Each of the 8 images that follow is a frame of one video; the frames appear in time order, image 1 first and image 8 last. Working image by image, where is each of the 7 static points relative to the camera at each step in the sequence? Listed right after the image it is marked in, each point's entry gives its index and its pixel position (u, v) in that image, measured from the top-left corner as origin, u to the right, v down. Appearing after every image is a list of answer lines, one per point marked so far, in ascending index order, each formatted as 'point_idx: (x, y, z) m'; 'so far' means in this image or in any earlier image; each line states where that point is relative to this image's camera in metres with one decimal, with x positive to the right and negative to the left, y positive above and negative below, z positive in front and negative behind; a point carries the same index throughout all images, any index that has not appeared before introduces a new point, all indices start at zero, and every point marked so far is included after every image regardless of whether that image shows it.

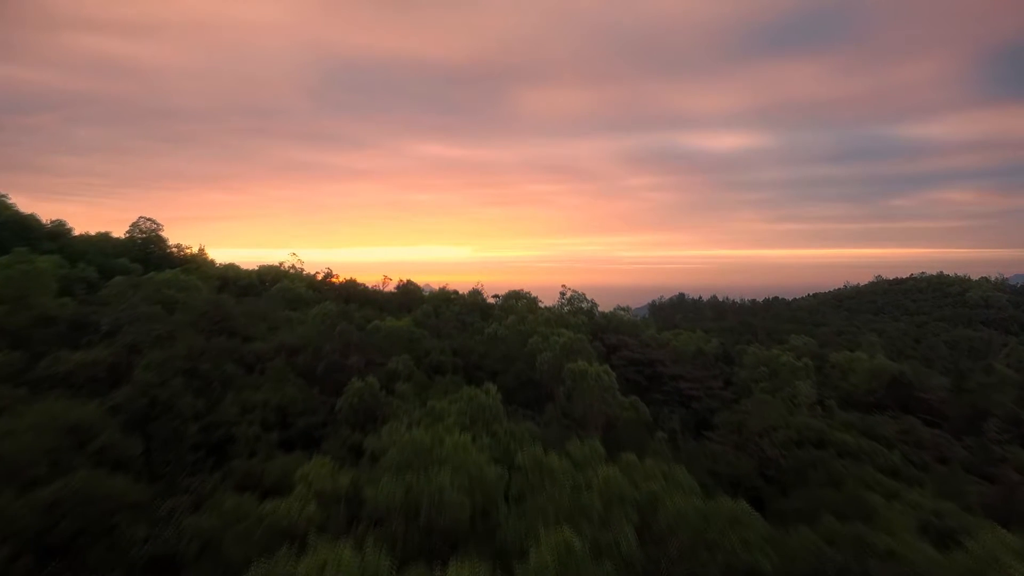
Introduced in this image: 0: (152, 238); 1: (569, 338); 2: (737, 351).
0: (-4.7, +0.7, +13.1) m
1: (+0.6, -0.5, +10.6) m
2: (+3.7, -1.0, +16.3) m
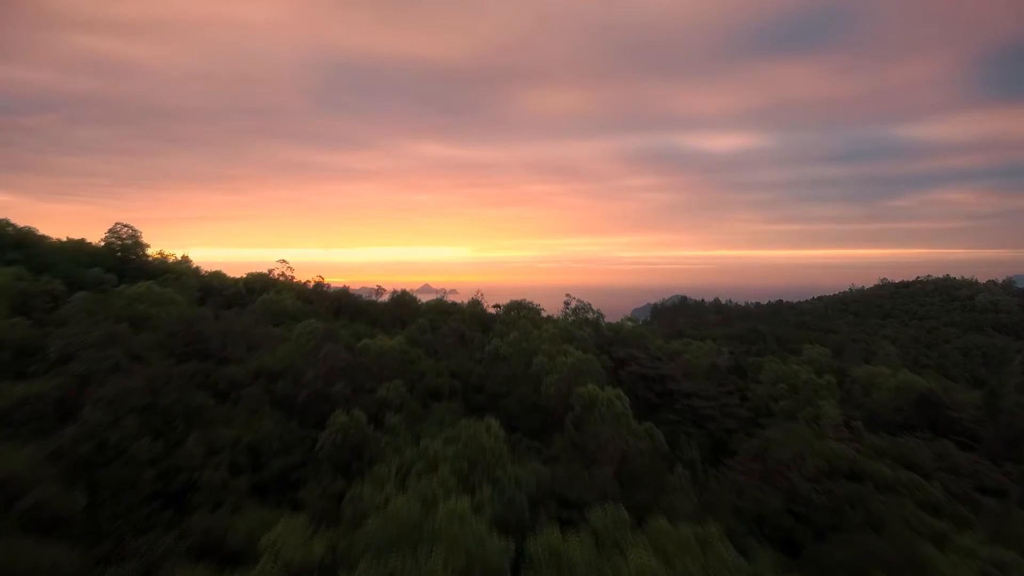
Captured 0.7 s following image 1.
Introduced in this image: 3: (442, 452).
0: (-4.7, +0.5, +12.3) m
1: (+0.6, -0.7, +9.7) m
2: (+3.7, -1.2, +15.4) m
3: (-0.4, -0.9, +5.8) m
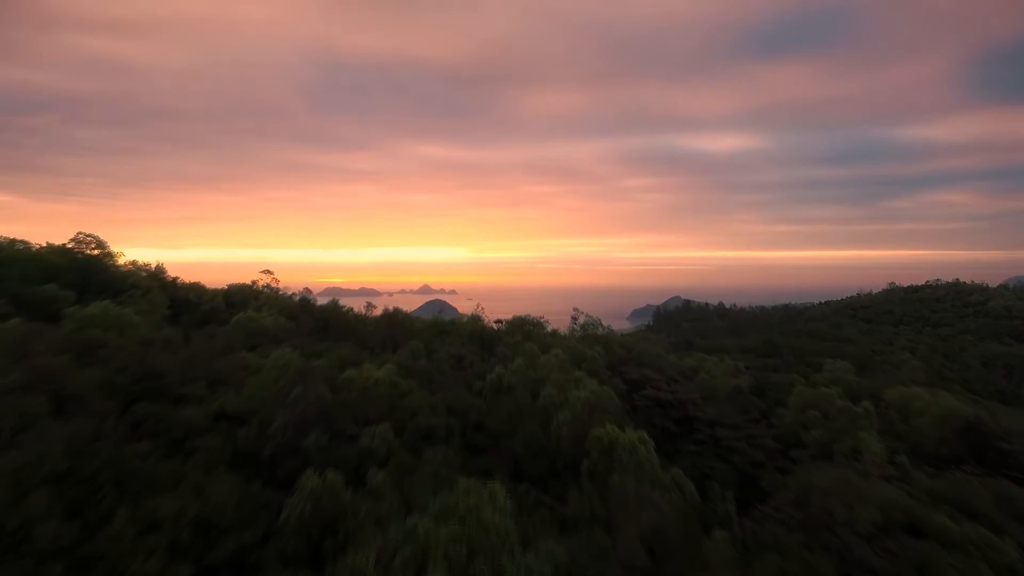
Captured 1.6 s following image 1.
0: (-4.6, +0.3, +11.1) m
1: (+0.7, -0.8, +8.6) m
2: (+3.7, -1.3, +14.3) m
3: (-0.4, -1.1, +4.6) m
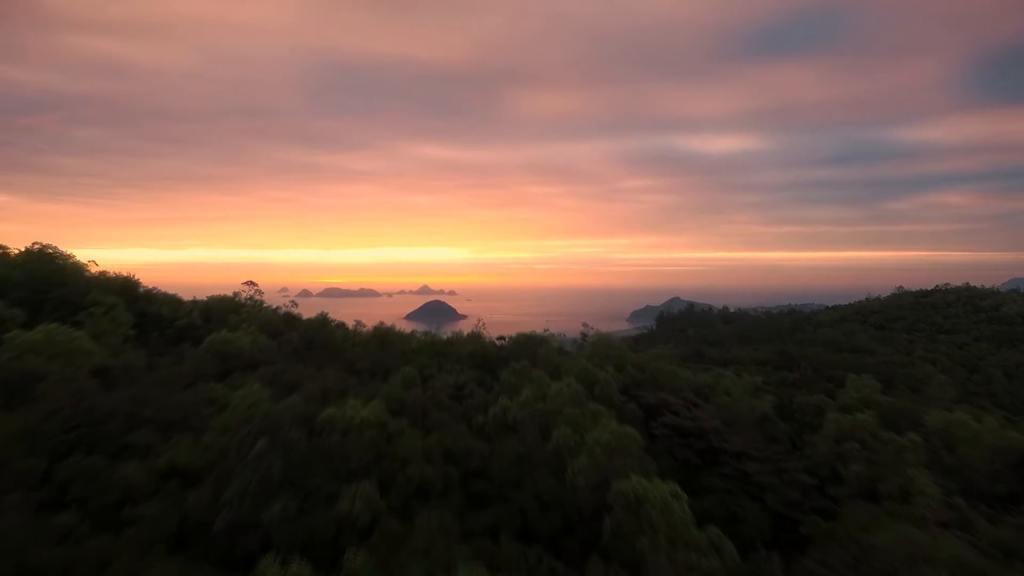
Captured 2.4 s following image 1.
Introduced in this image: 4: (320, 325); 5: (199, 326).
0: (-4.6, +0.2, +10.0) m
1: (+0.7, -1.0, +7.5) m
2: (+3.8, -1.5, +13.2) m
3: (-0.3, -1.3, +3.5) m
4: (-2.4, -0.5, +12.4) m
5: (-3.6, -0.4, +11.6) m
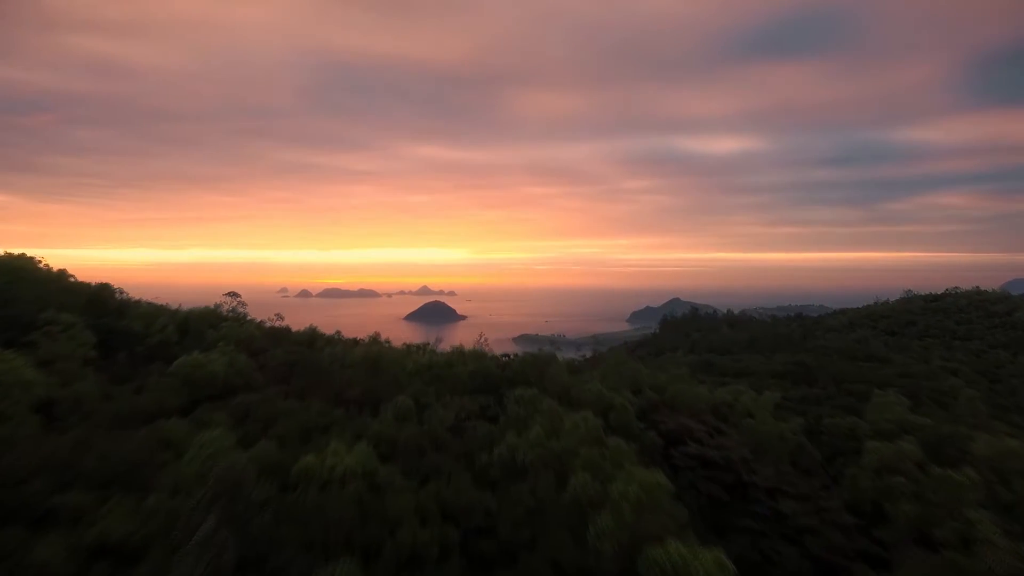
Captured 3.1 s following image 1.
0: (-4.5, 0.0, +9.0) m
1: (+0.8, -1.2, +6.4) m
2: (+3.9, -1.7, +12.1) m
3: (-0.2, -1.4, +2.4) m
4: (-2.3, -0.6, +11.3) m
5: (-3.6, -0.6, +10.6) m
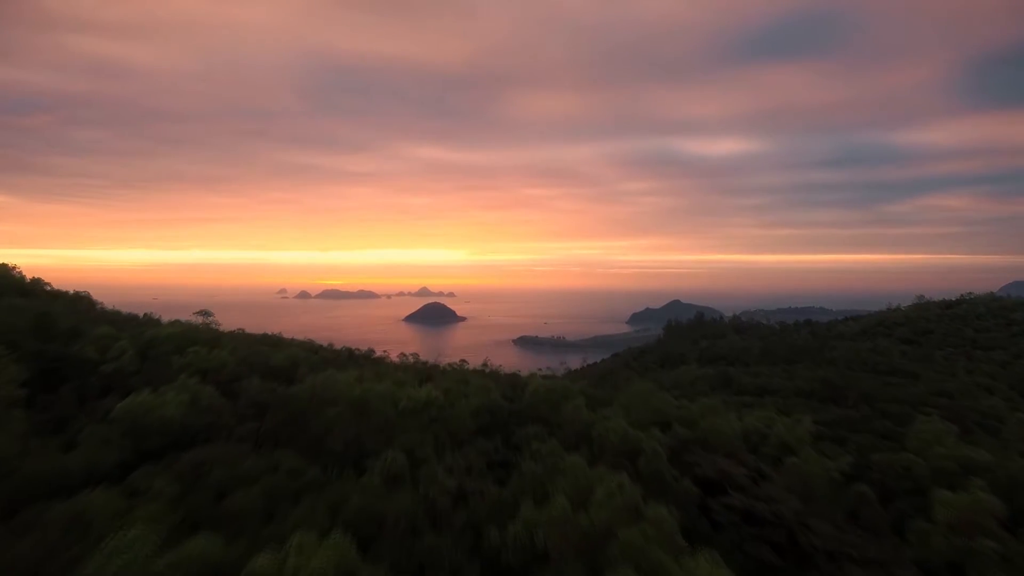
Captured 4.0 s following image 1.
0: (-4.4, -0.1, +7.6) m
1: (+0.9, -1.3, +5.0) m
2: (+3.9, -1.9, +10.7) m
3: (-0.1, -1.6, +1.0) m
4: (-2.2, -0.8, +9.9) m
5: (-3.5, -0.8, +9.1) m
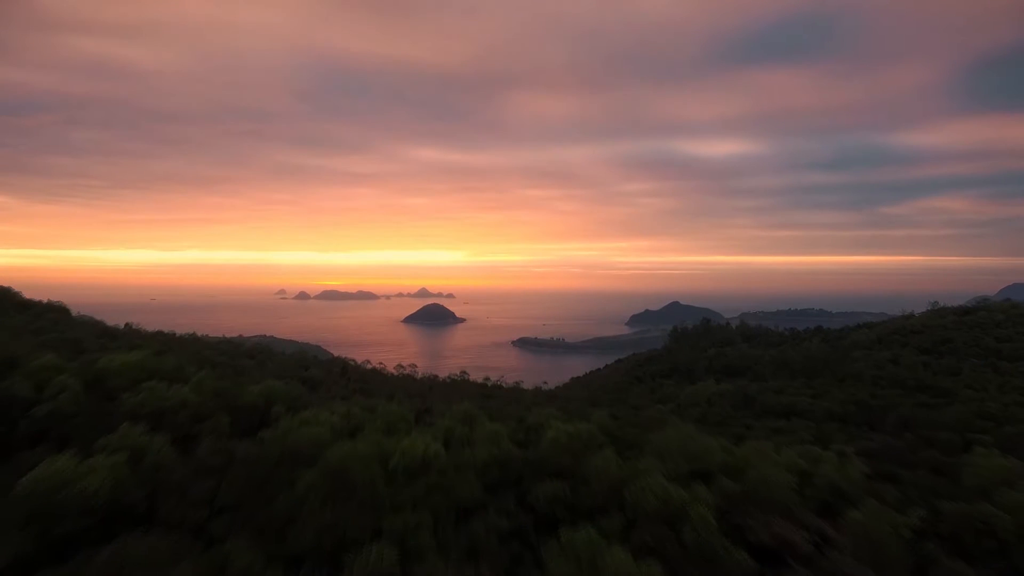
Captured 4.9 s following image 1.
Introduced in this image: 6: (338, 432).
0: (-4.3, -0.3, +6.0) m
1: (+1.0, -1.6, +3.5) m
2: (+4.1, -2.1, +9.2) m
3: (0.0, -1.8, -0.5) m
4: (-2.1, -1.0, +8.4) m
5: (-3.3, -1.0, +7.6) m
6: (-1.4, -1.2, +8.0) m
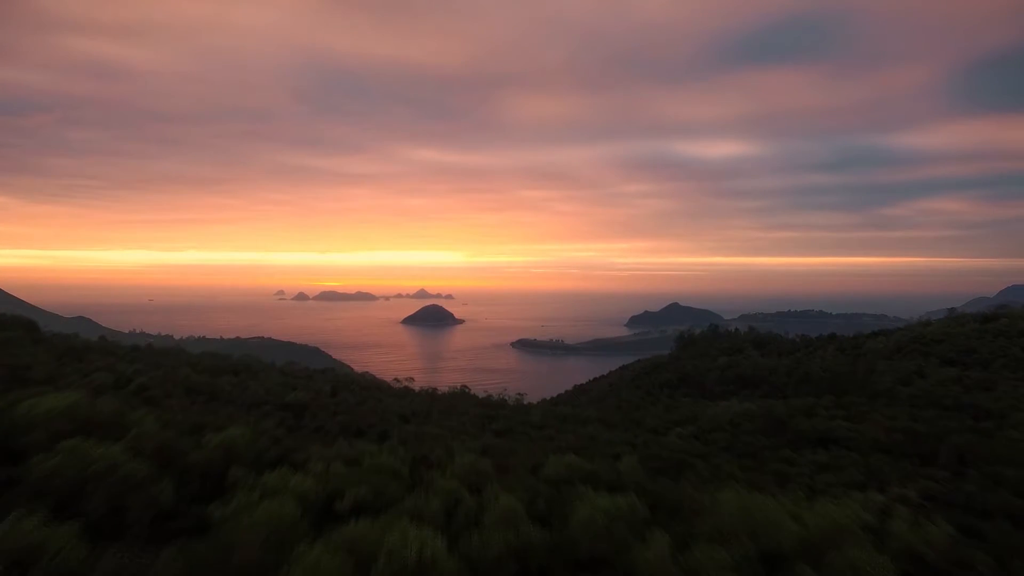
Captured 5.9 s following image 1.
0: (-4.2, -0.6, +4.2) m
1: (+1.1, -1.8, +1.7) m
2: (+4.2, -2.3, +7.4) m
3: (+0.1, -2.0, -2.3) m
4: (-2.0, -1.2, +6.6) m
5: (-3.2, -1.2, +5.8) m
6: (-1.3, -1.4, +6.2) m
